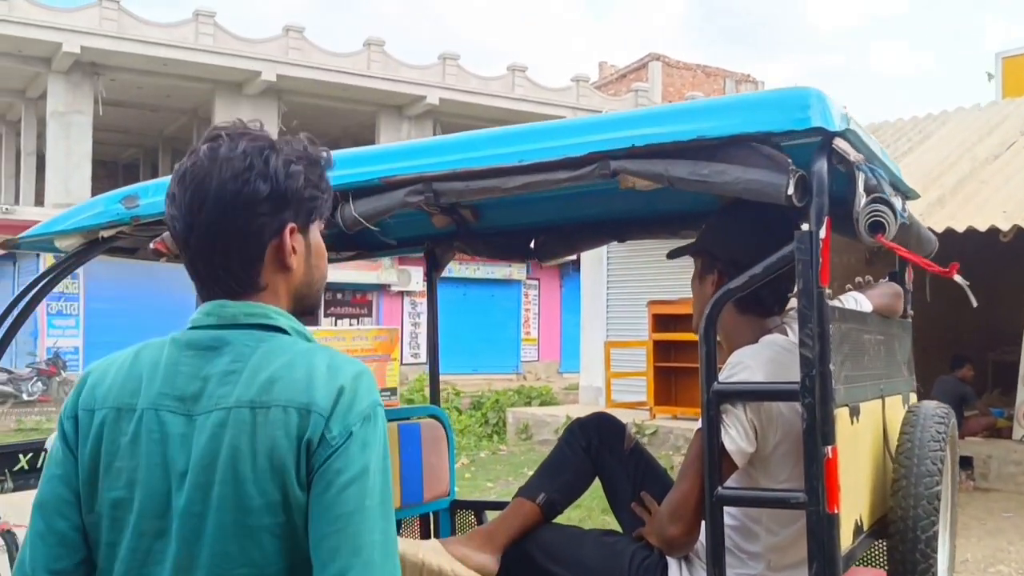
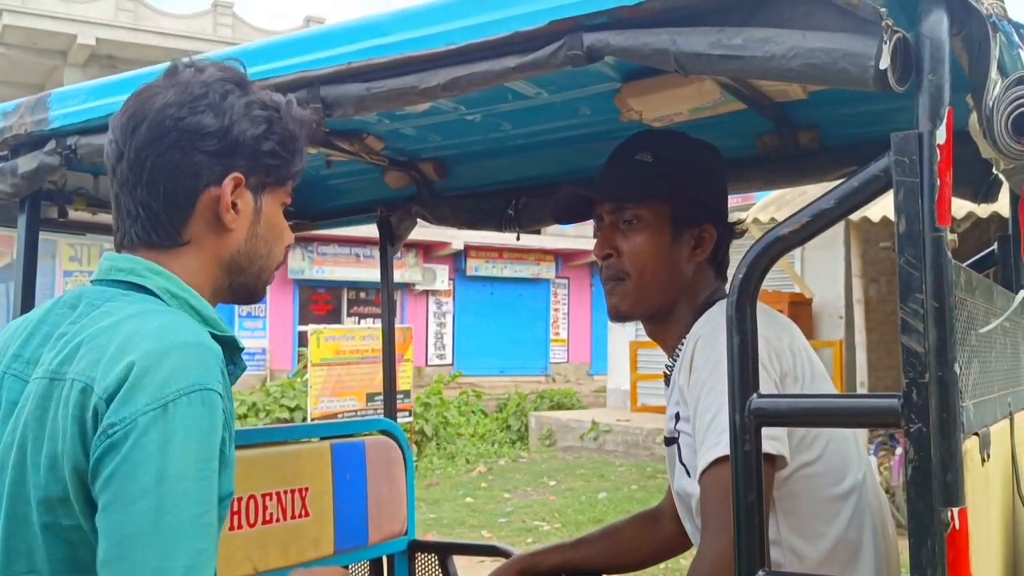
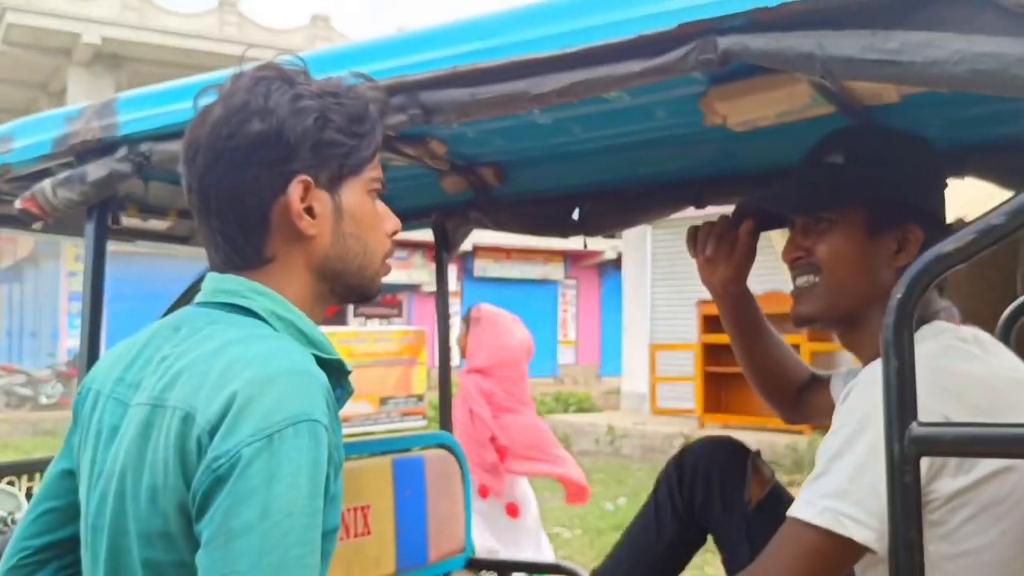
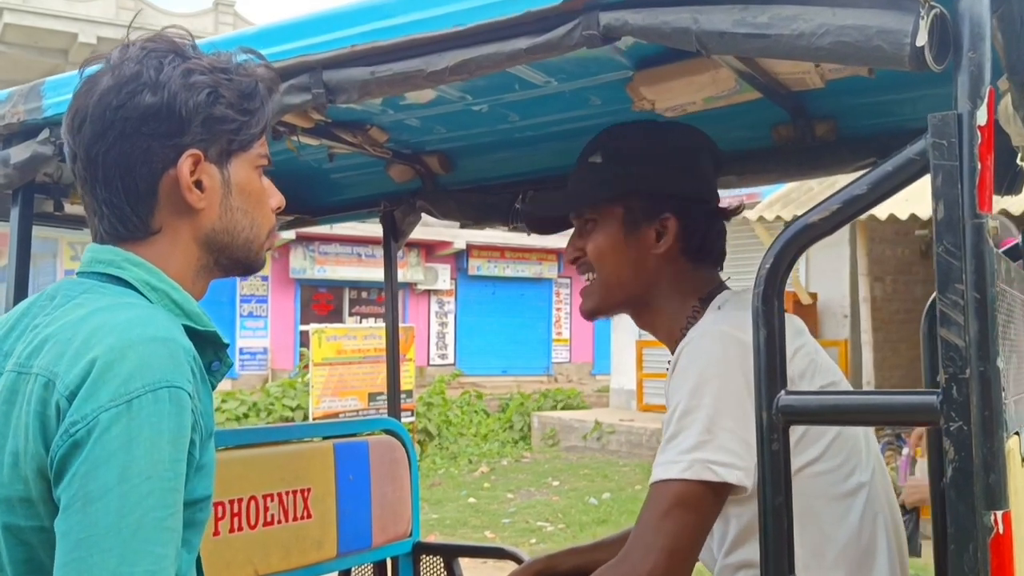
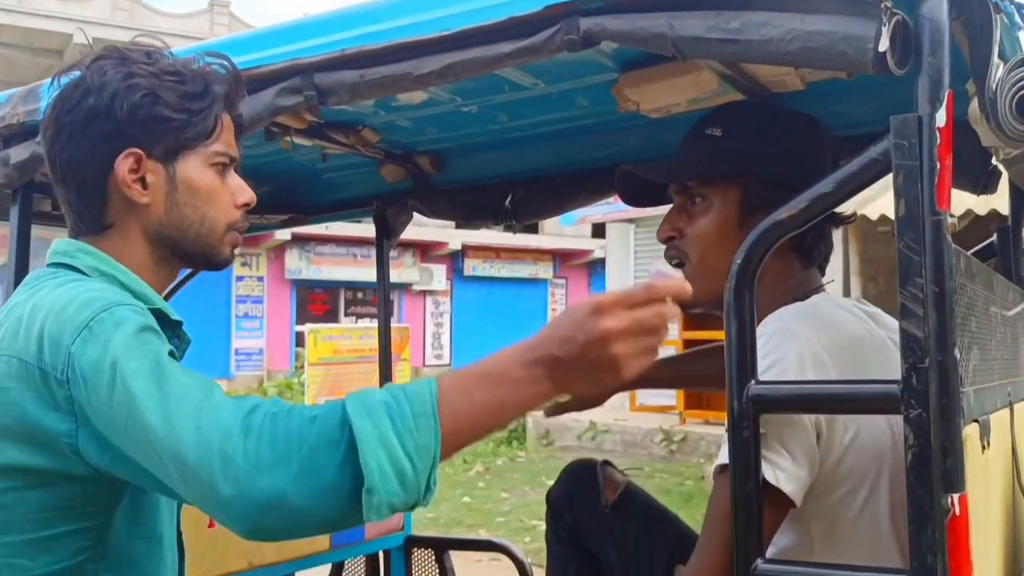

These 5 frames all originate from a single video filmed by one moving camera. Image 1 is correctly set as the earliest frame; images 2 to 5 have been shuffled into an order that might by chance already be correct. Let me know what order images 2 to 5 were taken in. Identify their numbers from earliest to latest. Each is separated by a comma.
5, 2, 4, 3
